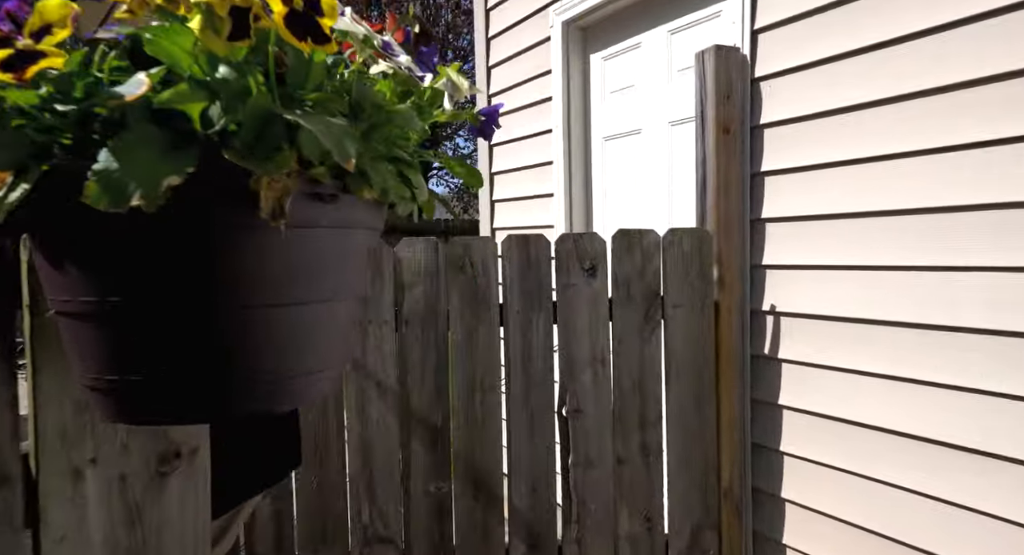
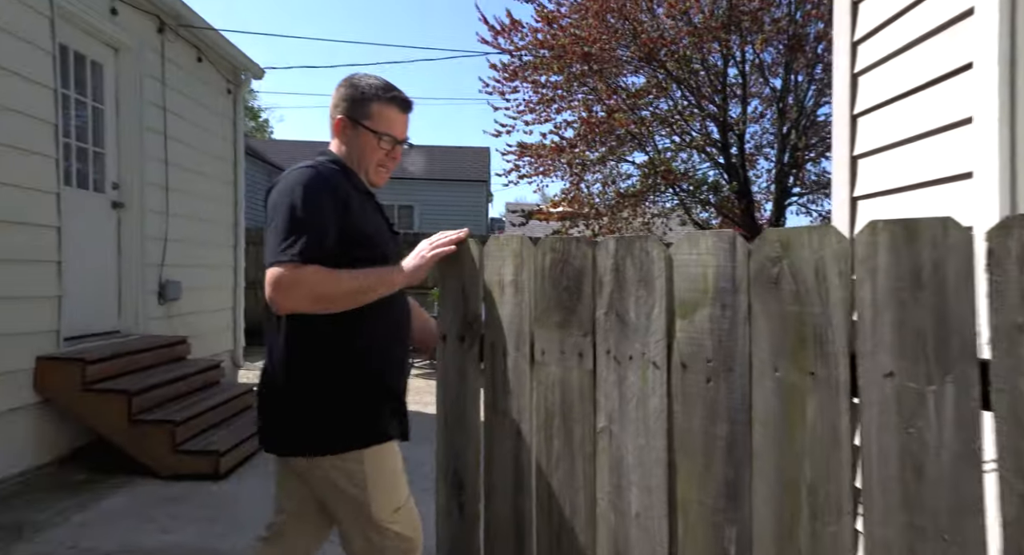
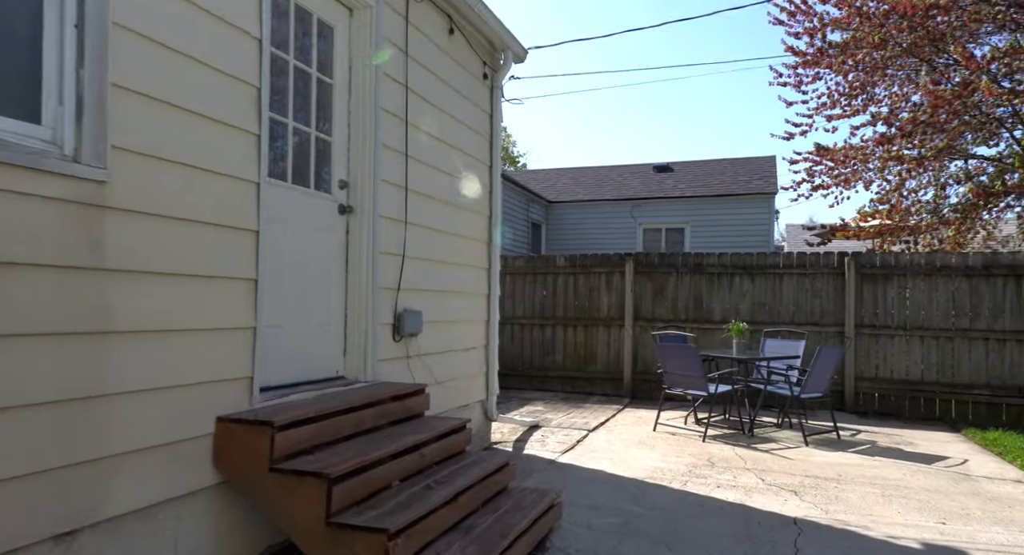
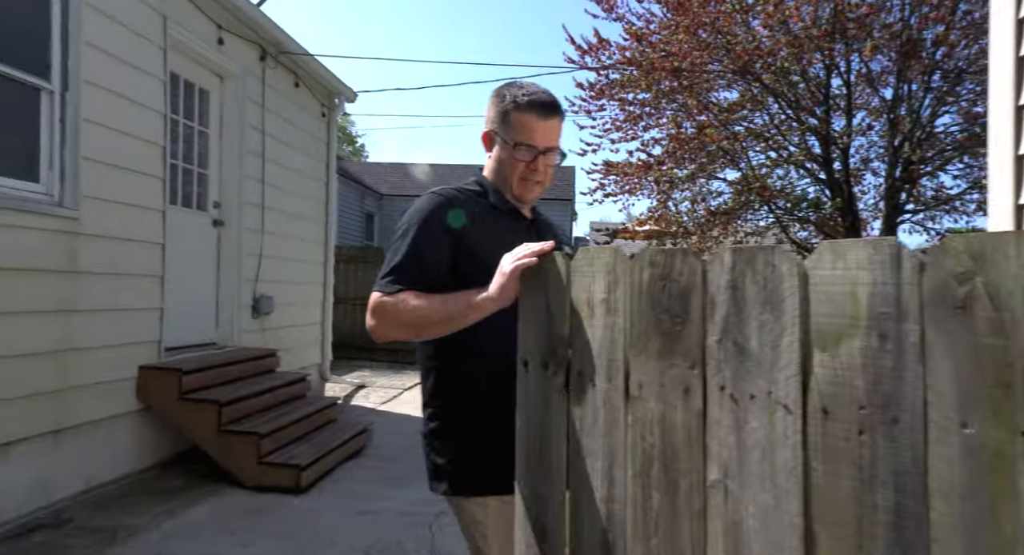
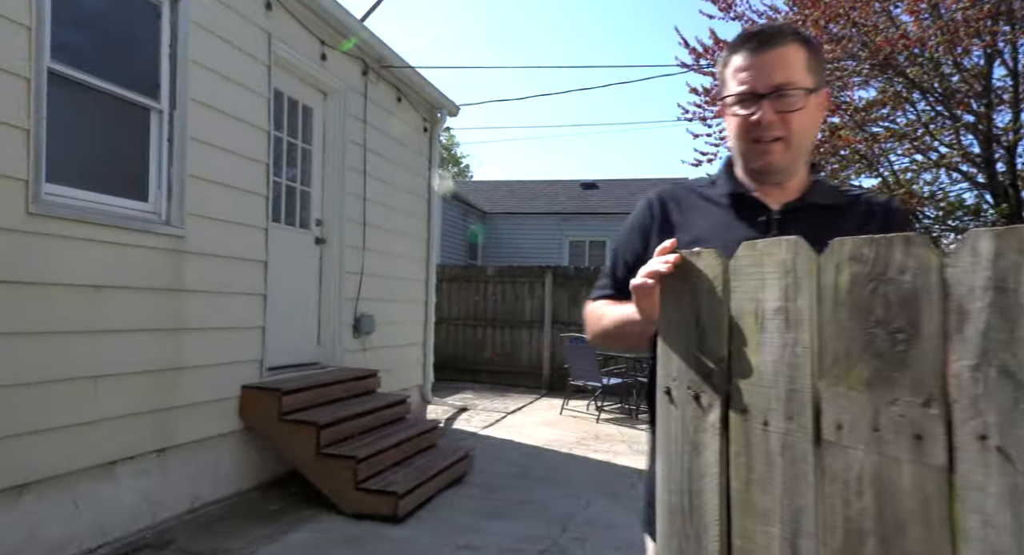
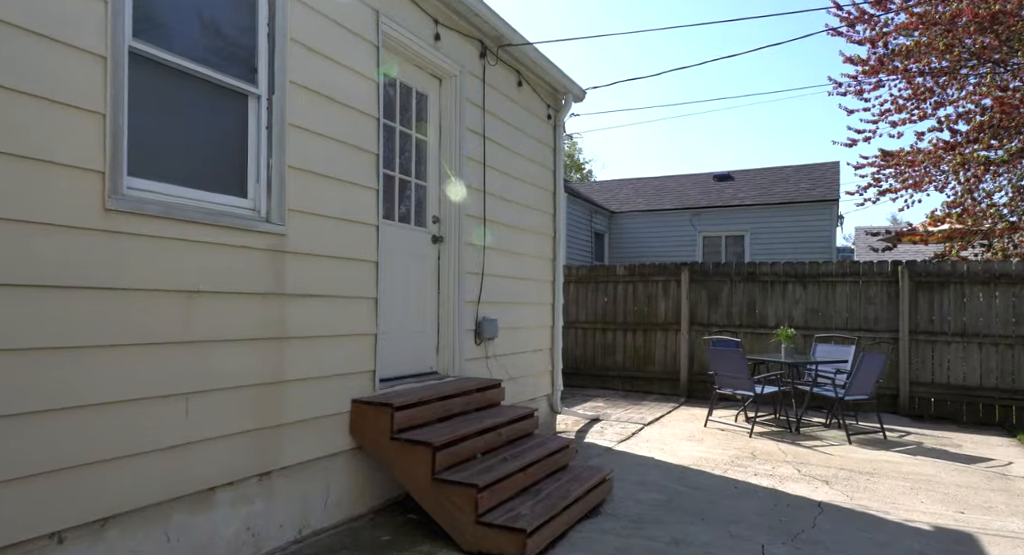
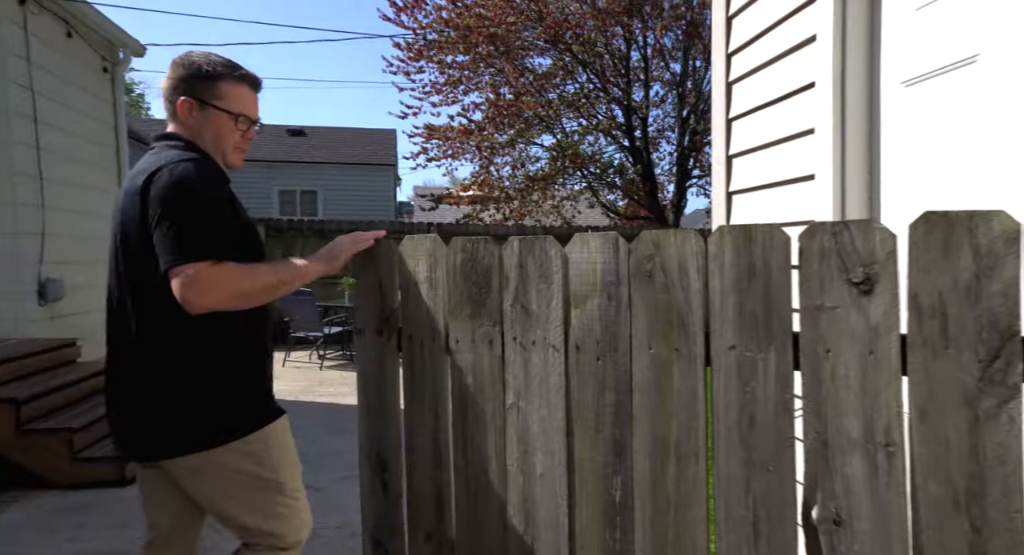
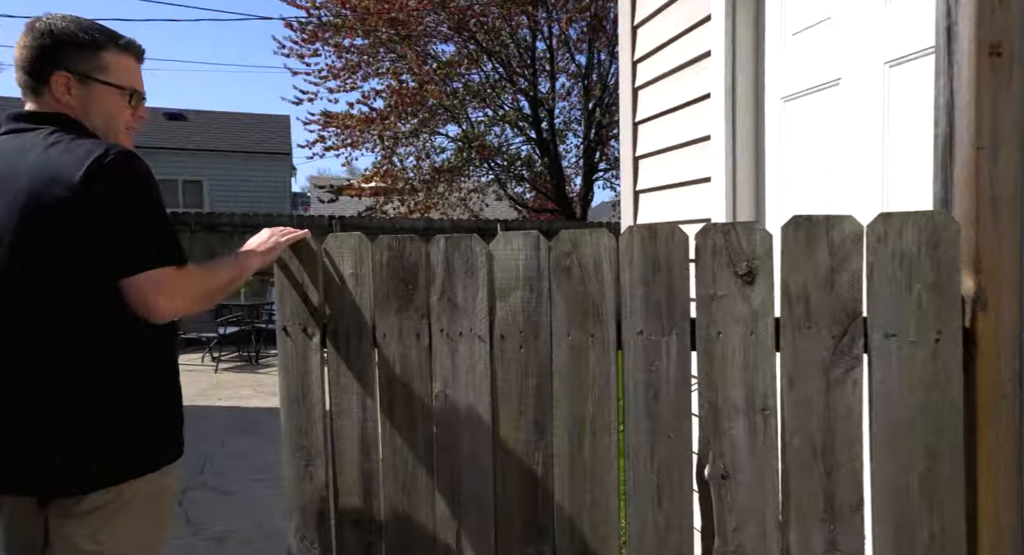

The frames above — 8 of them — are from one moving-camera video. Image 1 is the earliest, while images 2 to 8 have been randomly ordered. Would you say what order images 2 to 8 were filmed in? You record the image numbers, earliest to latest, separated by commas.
8, 7, 2, 4, 5, 6, 3
